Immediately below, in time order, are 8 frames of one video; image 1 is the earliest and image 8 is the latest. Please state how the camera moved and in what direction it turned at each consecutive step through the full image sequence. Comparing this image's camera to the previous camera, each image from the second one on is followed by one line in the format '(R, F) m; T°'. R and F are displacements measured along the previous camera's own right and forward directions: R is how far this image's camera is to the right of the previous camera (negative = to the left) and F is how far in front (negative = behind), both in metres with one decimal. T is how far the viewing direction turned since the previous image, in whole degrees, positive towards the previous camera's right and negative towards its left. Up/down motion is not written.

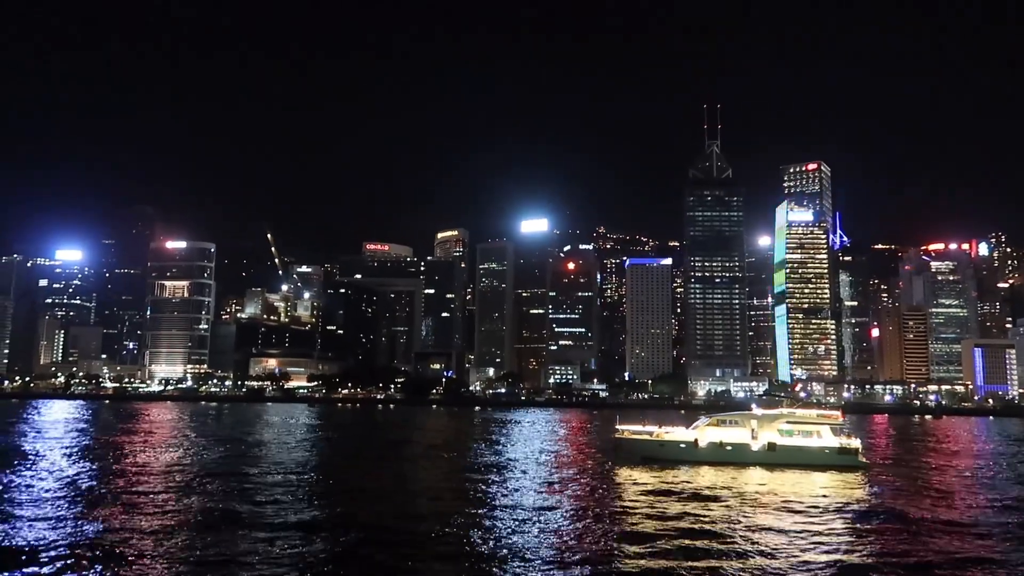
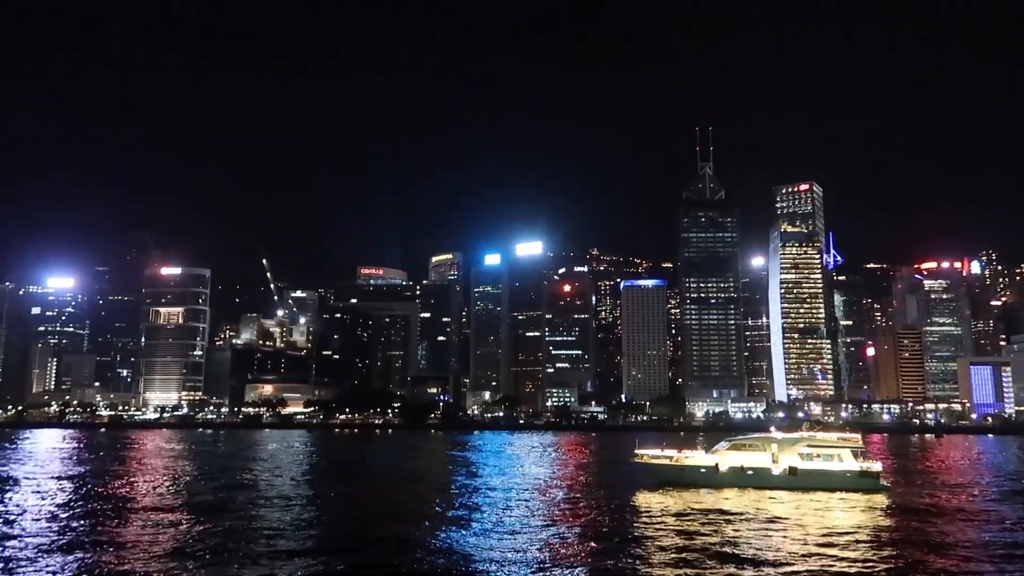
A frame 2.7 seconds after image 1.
(-0.6, 0.0) m; +1°
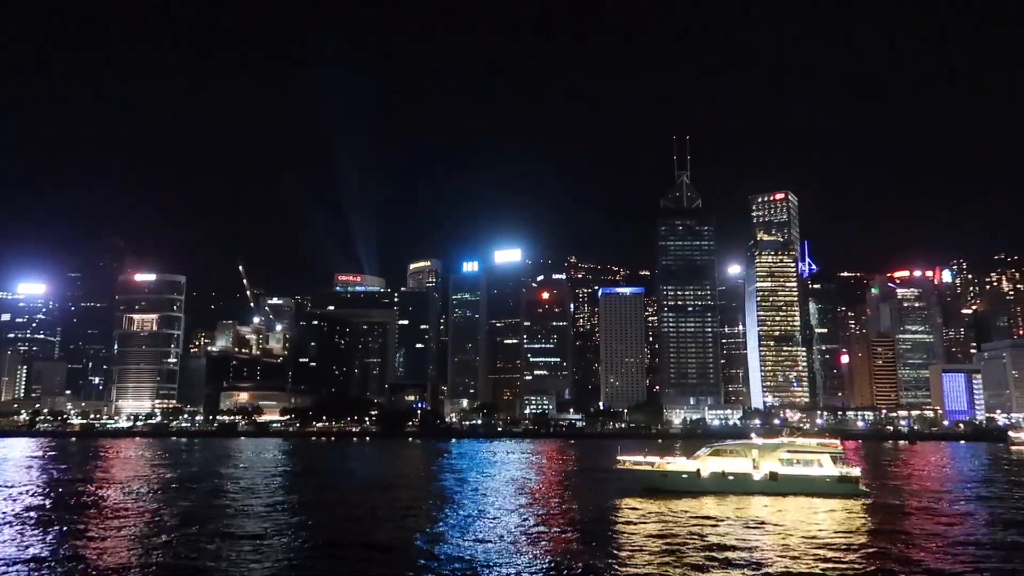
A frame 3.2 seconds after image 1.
(-0.2, 0.0) m; +2°
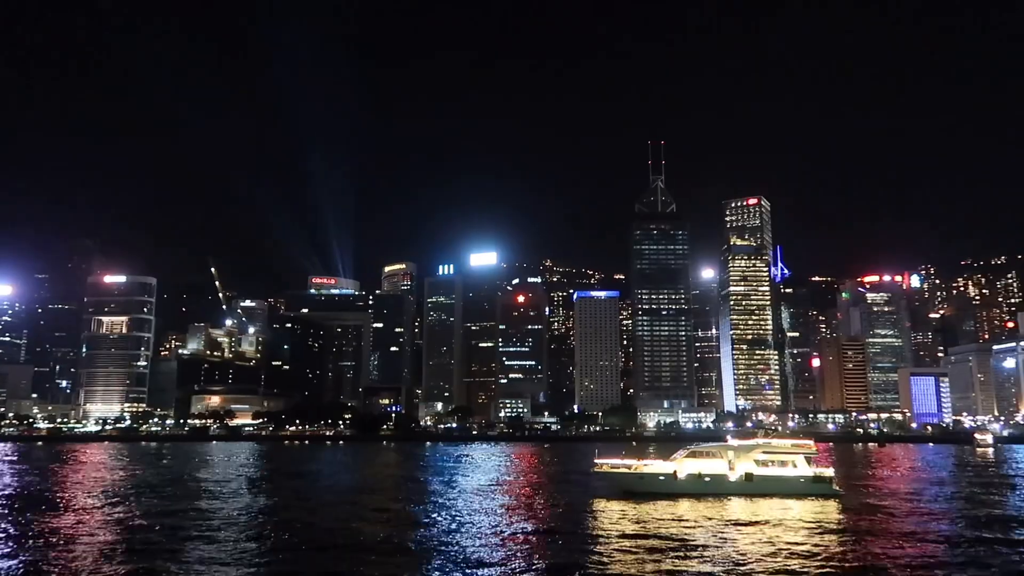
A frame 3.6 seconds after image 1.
(-0.3, 0.0) m; +2°
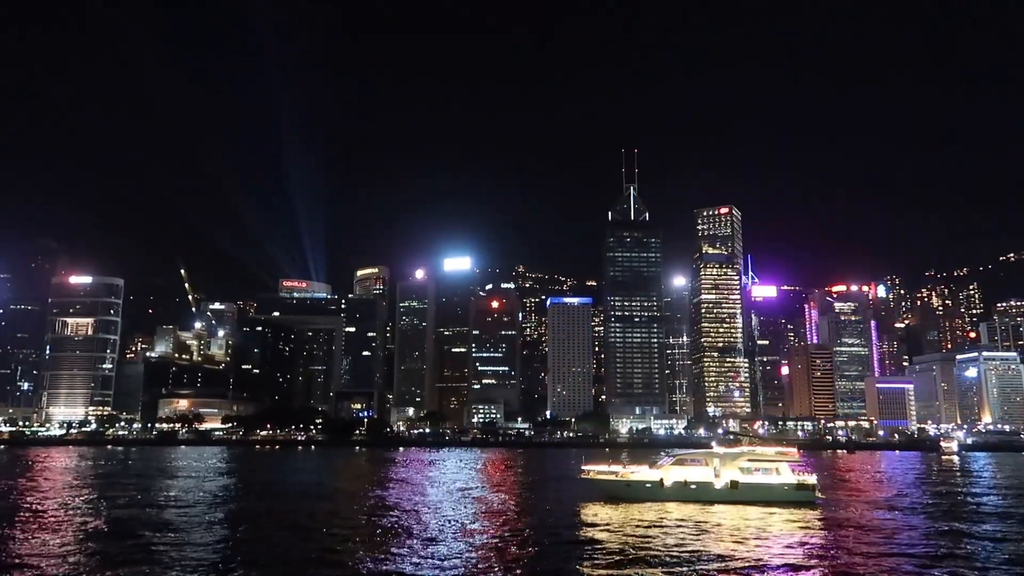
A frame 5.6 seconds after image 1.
(-0.9, 0.0) m; +2°
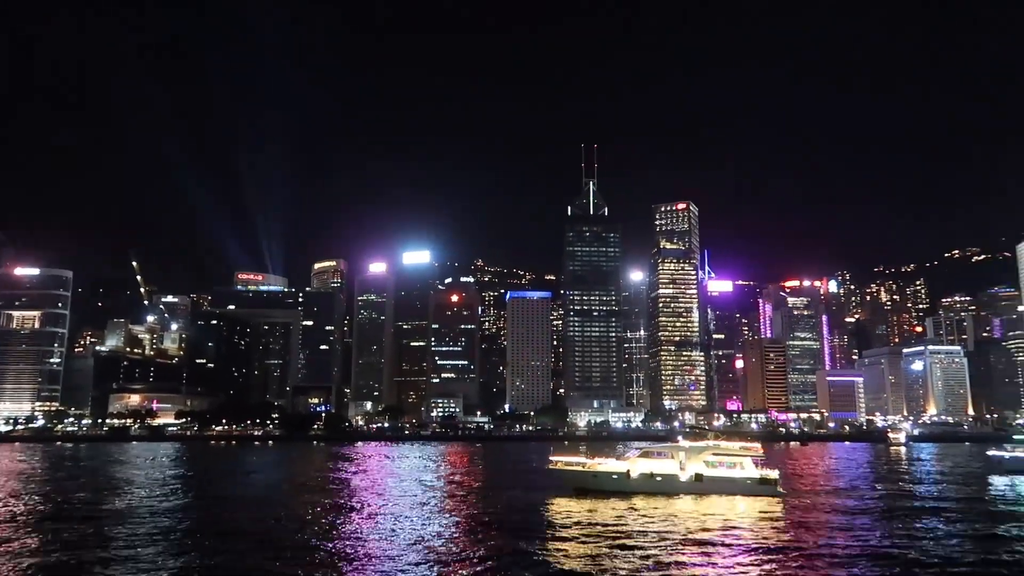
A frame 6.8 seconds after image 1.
(-0.5, 0.0) m; +3°
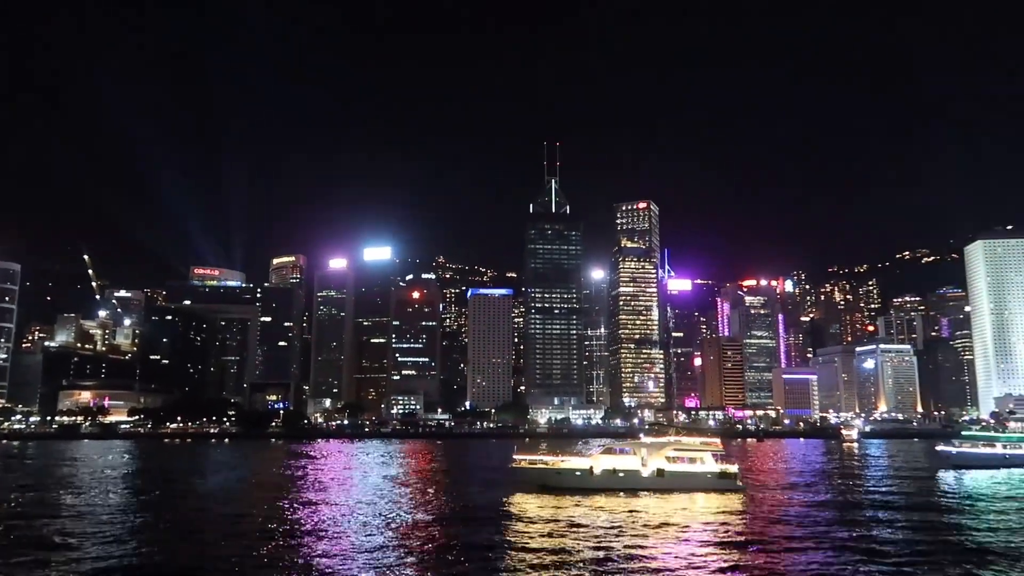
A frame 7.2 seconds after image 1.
(-0.5, +0.1) m; +3°
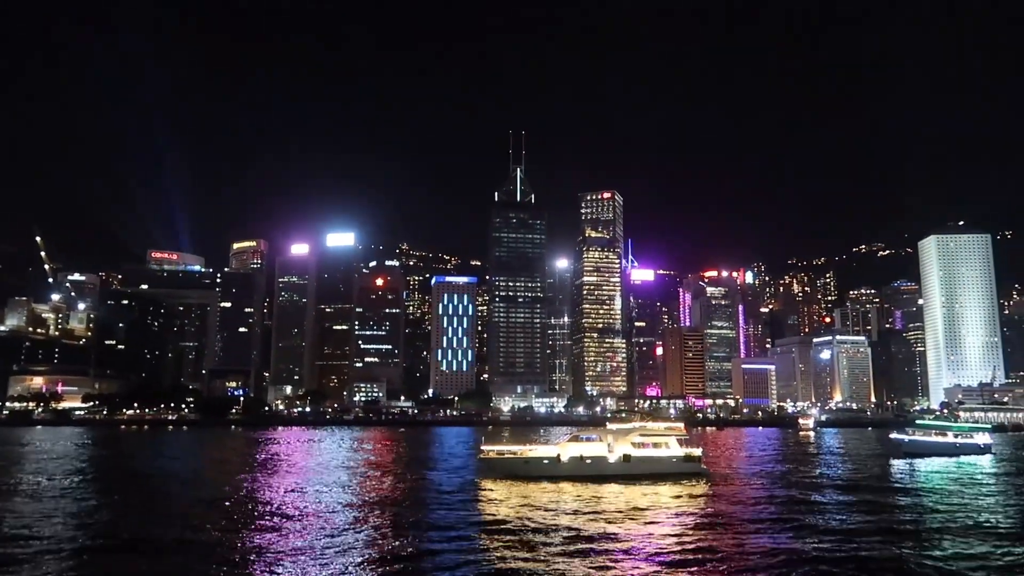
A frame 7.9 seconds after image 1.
(-0.5, +0.1) m; +3°
